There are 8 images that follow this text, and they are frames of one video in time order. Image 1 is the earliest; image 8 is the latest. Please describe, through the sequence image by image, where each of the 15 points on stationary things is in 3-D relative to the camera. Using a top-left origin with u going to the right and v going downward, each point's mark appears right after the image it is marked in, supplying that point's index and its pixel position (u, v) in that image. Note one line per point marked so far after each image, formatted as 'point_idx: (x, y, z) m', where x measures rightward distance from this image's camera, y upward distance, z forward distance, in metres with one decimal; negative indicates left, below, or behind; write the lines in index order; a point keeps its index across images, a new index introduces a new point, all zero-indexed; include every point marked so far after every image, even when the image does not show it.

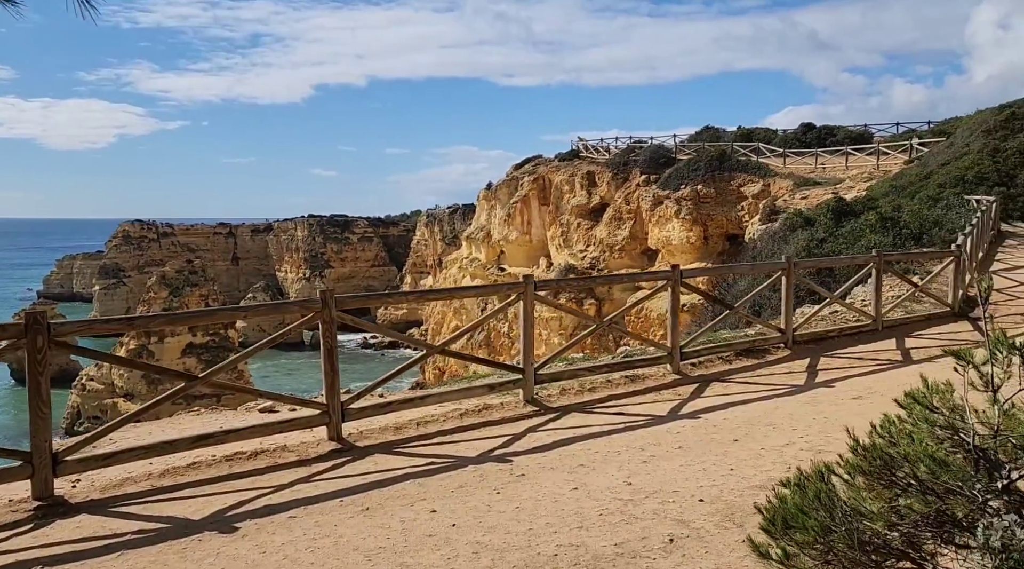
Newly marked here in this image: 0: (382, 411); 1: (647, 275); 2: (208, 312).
0: (-1.1, -1.0, +7.0) m
1: (+1.4, +0.1, +8.9) m
2: (-2.3, -0.2, +6.3) m
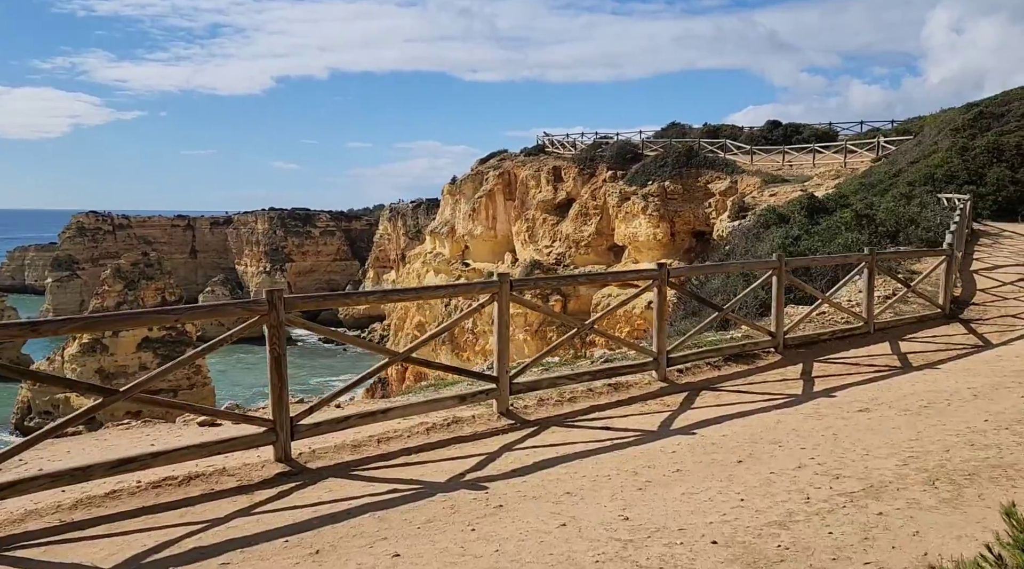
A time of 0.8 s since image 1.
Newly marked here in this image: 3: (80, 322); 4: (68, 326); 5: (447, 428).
0: (-1.3, -1.0, +6.1) m
1: (+1.1, +0.1, +8.1) m
2: (-2.4, -0.2, +5.4) m
3: (-2.7, -0.2, +5.2) m
4: (-2.7, -0.3, +5.2) m
5: (-0.5, -1.2, +6.8) m
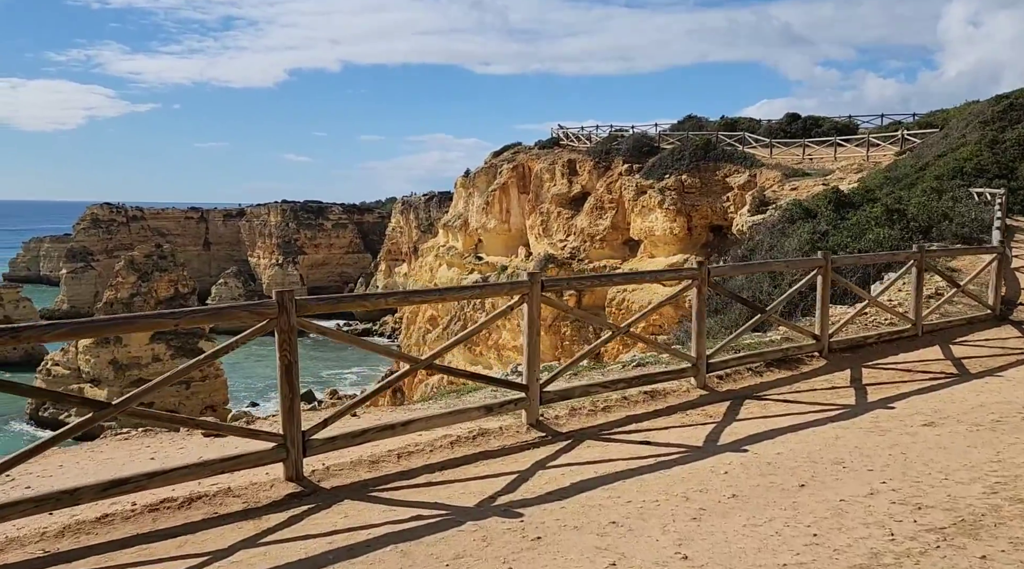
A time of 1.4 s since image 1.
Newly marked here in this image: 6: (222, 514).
0: (-1.0, -1.0, +5.6) m
1: (+1.4, +0.1, +7.5) m
2: (-2.2, -0.2, +4.9) m
3: (-2.5, -0.2, +4.7) m
4: (-2.5, -0.3, +4.6) m
5: (-0.3, -1.2, +6.2) m
6: (-1.7, -1.3, +4.9) m
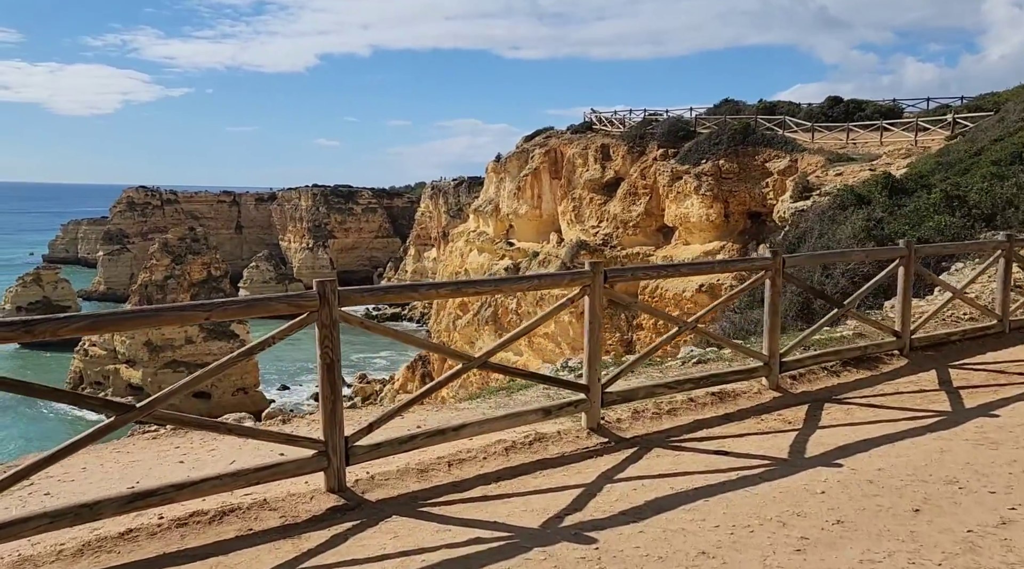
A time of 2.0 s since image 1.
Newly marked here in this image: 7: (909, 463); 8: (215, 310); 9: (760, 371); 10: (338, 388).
0: (-0.7, -1.0, +5.0) m
1: (+1.9, +0.2, +6.9) m
2: (-1.9, -0.1, +4.3) m
3: (-2.1, -0.2, +4.2) m
4: (-2.2, -0.2, +4.1) m
5: (+0.1, -1.1, +5.6) m
6: (-1.3, -1.3, +4.3) m
7: (+2.4, -1.1, +5.1) m
8: (-1.6, -0.1, +4.5) m
9: (+2.0, -0.7, +6.9) m
10: (-1.0, -0.6, +4.8) m
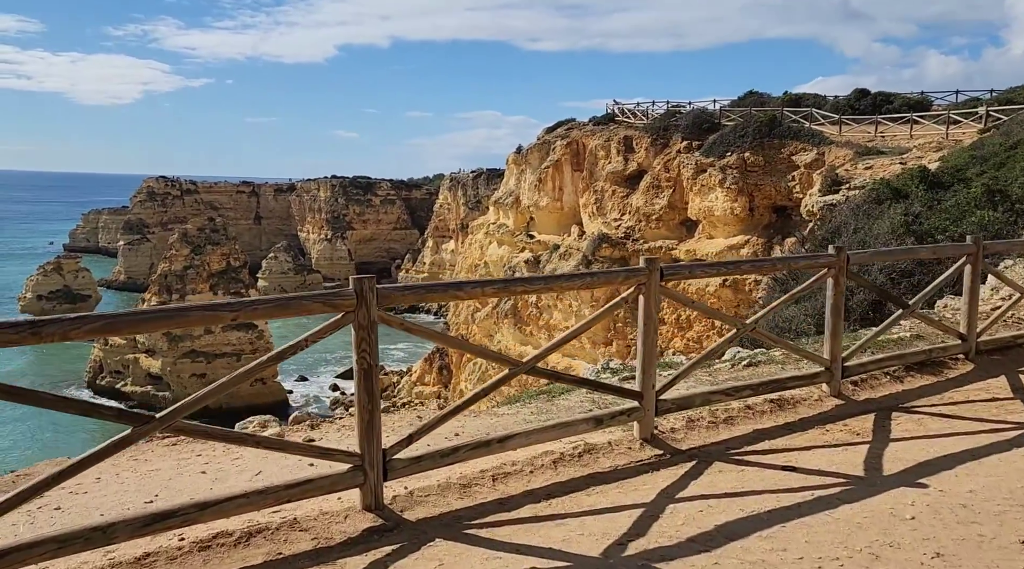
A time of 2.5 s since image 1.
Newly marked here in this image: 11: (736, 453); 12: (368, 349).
0: (-0.4, -1.0, +4.6) m
1: (+2.2, +0.2, +6.4) m
2: (-1.6, -0.1, +3.9) m
3: (-1.8, -0.2, +3.7) m
4: (-1.9, -0.2, +3.7) m
5: (+0.4, -1.1, +5.2) m
6: (-1.0, -1.2, +3.9) m
7: (+2.7, -1.1, +4.6) m
8: (-1.3, -0.1, +4.1) m
9: (+2.3, -0.7, +6.4) m
10: (-0.7, -0.6, +4.4) m
11: (+1.4, -1.1, +5.4) m
12: (-0.7, -0.3, +4.3) m
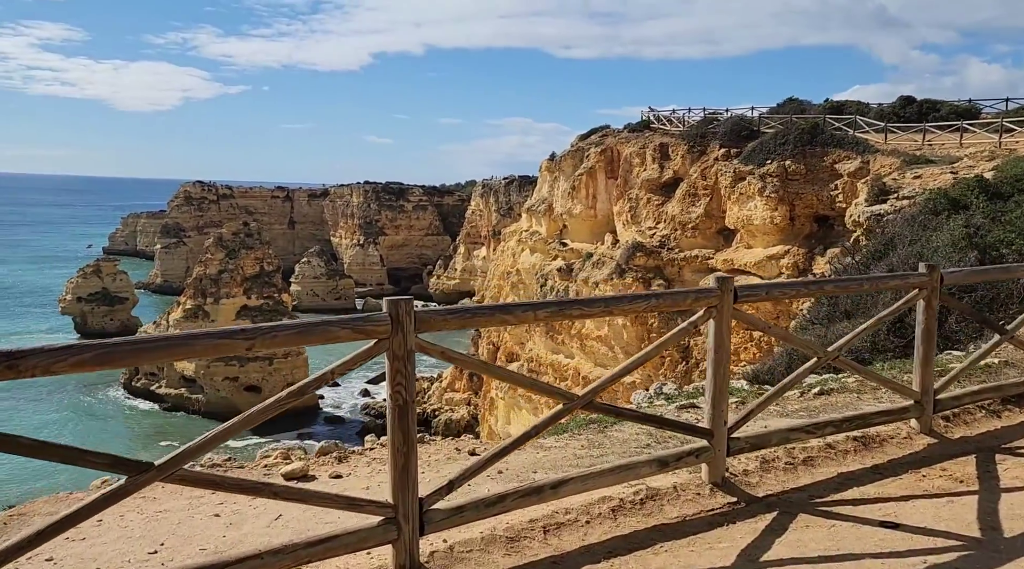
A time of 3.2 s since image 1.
0: (-0.1, -1.1, +4.0) m
1: (+2.5, 0.0, +5.7) m
2: (-1.3, -0.2, +3.3) m
3: (-1.6, -0.3, +3.2) m
4: (-1.7, -0.3, +3.1) m
5: (+0.7, -1.2, +4.5) m
6: (-0.8, -1.3, +3.3) m
7: (+2.9, -1.2, +3.8) m
8: (-1.1, -0.2, +3.5) m
9: (+2.7, -0.8, +5.7) m
10: (-0.4, -0.7, +3.8) m
11: (+1.7, -1.2, +4.7) m
12: (-0.5, -0.4, +3.7) m
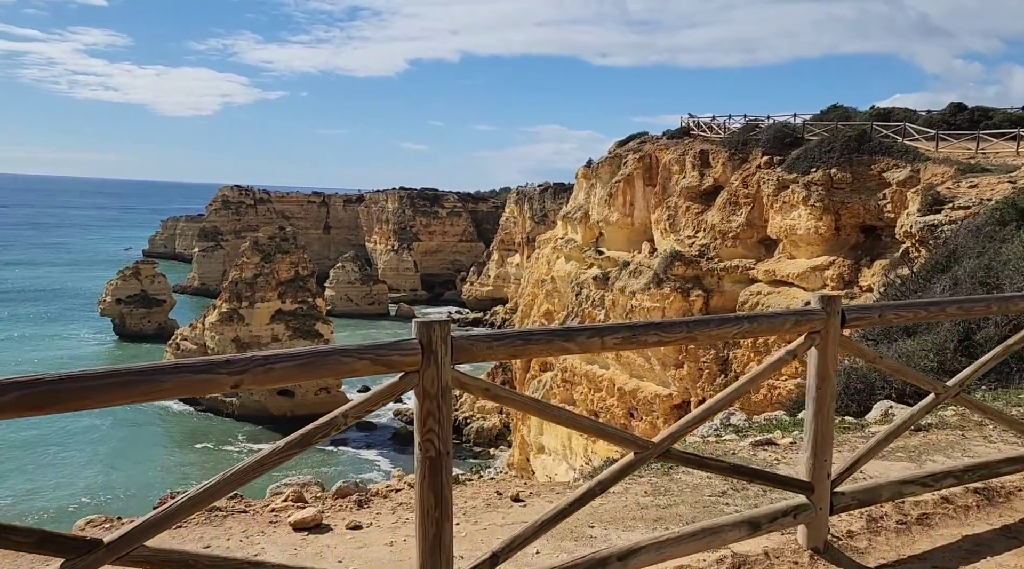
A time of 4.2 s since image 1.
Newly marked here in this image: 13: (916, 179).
0: (+0.1, -1.1, +3.1) m
1: (+2.8, -0.1, +4.7) m
2: (-1.1, -0.3, +2.5) m
3: (-1.4, -0.3, +2.4) m
4: (-1.5, -0.3, +2.4) m
5: (+0.9, -1.3, +3.7) m
6: (-0.6, -1.4, +2.5) m
7: (+3.1, -1.3, +2.9) m
8: (-0.8, -0.3, +2.7) m
9: (+3.0, -1.0, +4.7) m
10: (-0.2, -0.7, +2.9) m
11: (+2.0, -1.3, +3.8) m
12: (-0.3, -0.5, +2.9) m
13: (+10.3, +2.6, +20.3) m
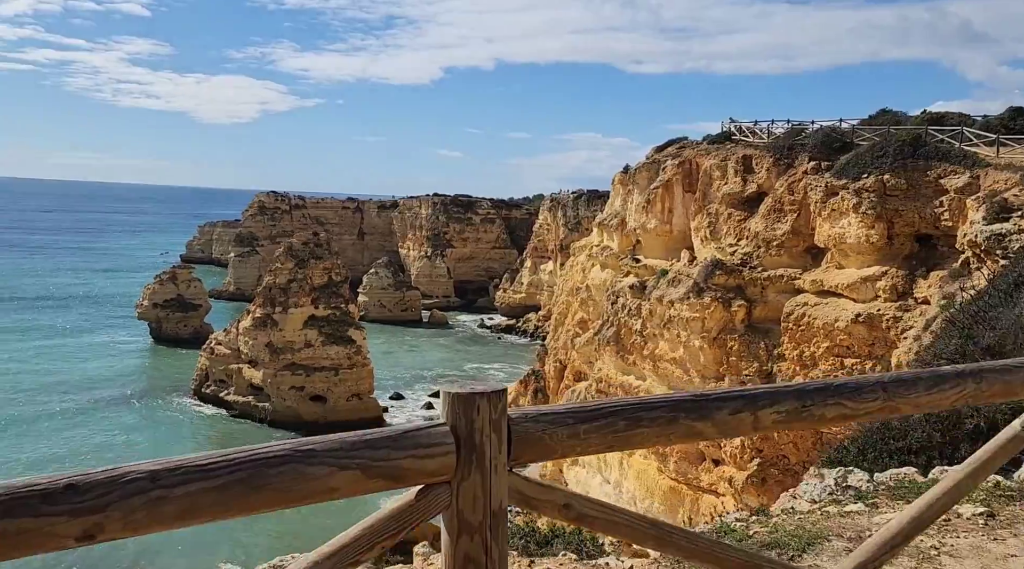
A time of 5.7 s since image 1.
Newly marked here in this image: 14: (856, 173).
0: (+0.3, -1.2, +1.8) m
1: (+3.1, -0.2, +3.3) m
2: (-0.9, -0.3, +1.3) m
3: (-1.2, -0.4, +1.1) m
4: (-1.3, -0.4, +1.1) m
5: (+1.2, -1.4, +2.3) m
6: (-0.4, -1.5, +1.2) m
7: (+3.3, -1.4, +1.4) m
8: (-0.6, -0.4, +1.4) m
9: (+3.2, -1.1, +3.3) m
10: (0.0, -0.8, +1.6) m
11: (+2.2, -1.4, +2.4) m
12: (-0.1, -0.6, +1.6) m
13: (+11.1, +2.3, +18.6) m
14: (+8.6, +2.6, +19.2) m
